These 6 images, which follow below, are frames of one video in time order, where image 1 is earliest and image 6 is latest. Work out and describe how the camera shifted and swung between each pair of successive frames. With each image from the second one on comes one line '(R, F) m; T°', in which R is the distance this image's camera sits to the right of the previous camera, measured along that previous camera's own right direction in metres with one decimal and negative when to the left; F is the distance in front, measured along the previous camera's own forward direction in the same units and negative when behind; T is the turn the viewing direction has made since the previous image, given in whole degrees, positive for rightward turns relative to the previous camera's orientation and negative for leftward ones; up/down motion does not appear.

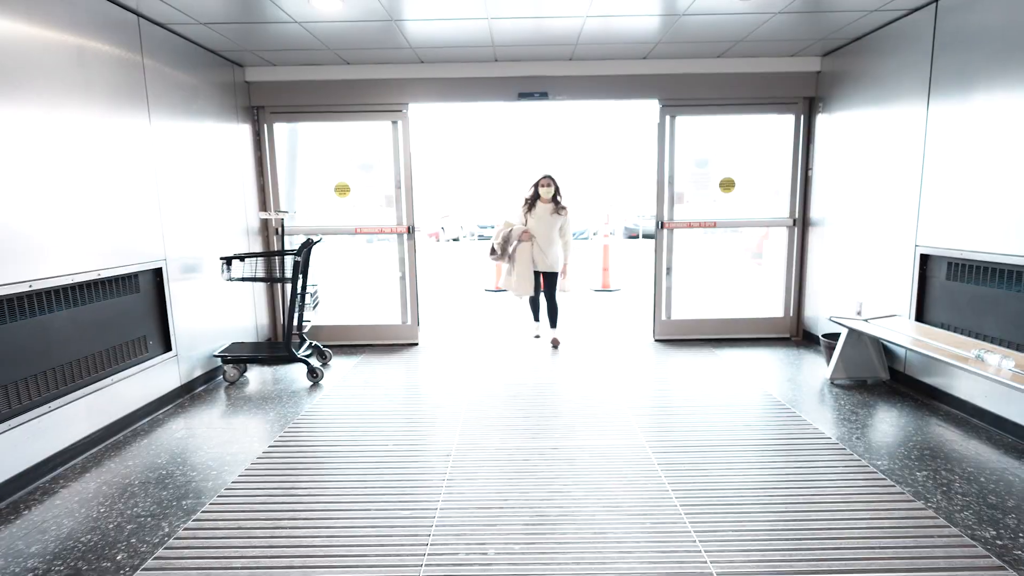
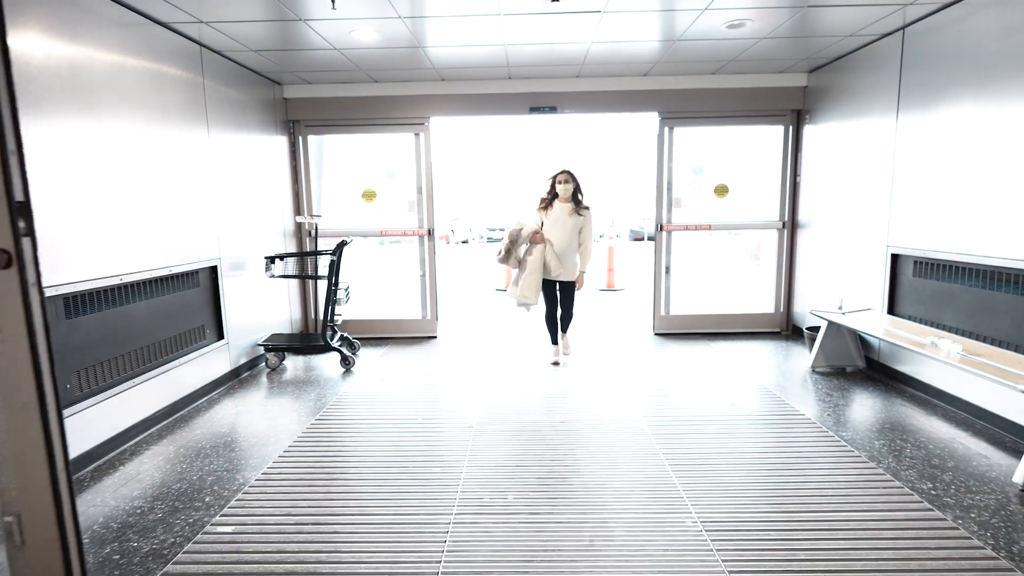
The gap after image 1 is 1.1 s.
(0.0, -0.4) m; -1°
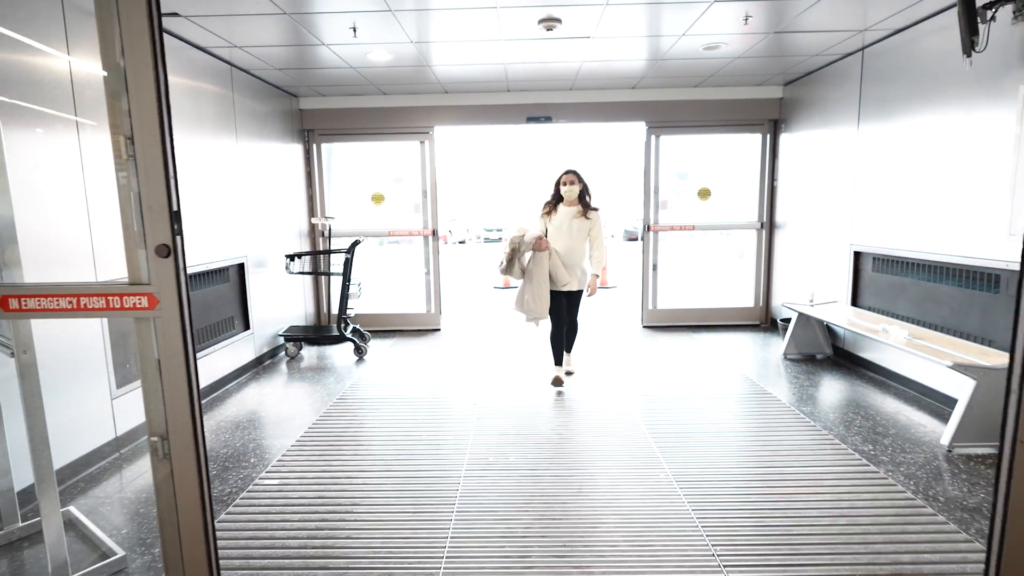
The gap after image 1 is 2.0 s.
(0.0, -0.4) m; 0°
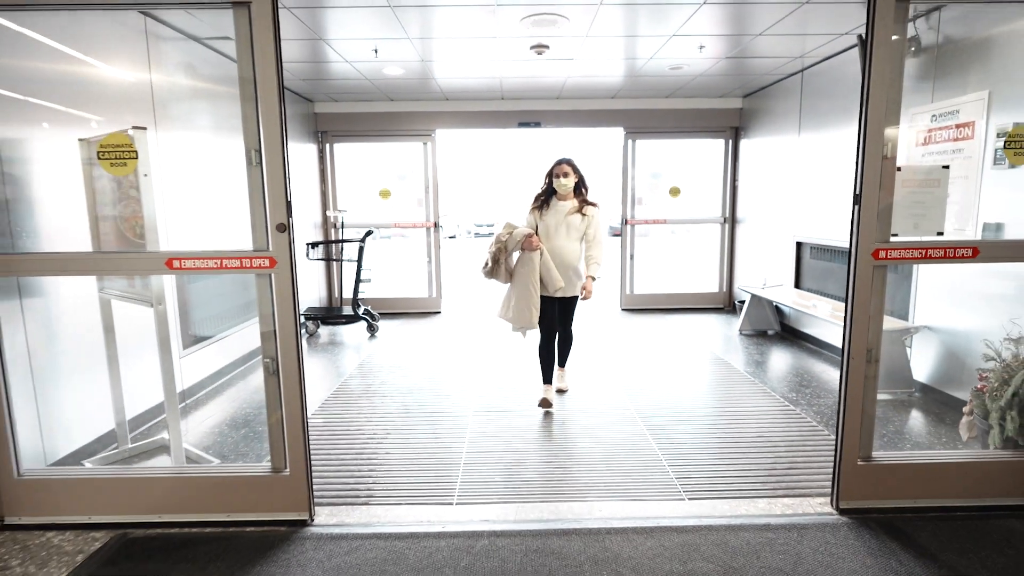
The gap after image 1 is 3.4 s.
(-0.1, -0.7) m; +1°
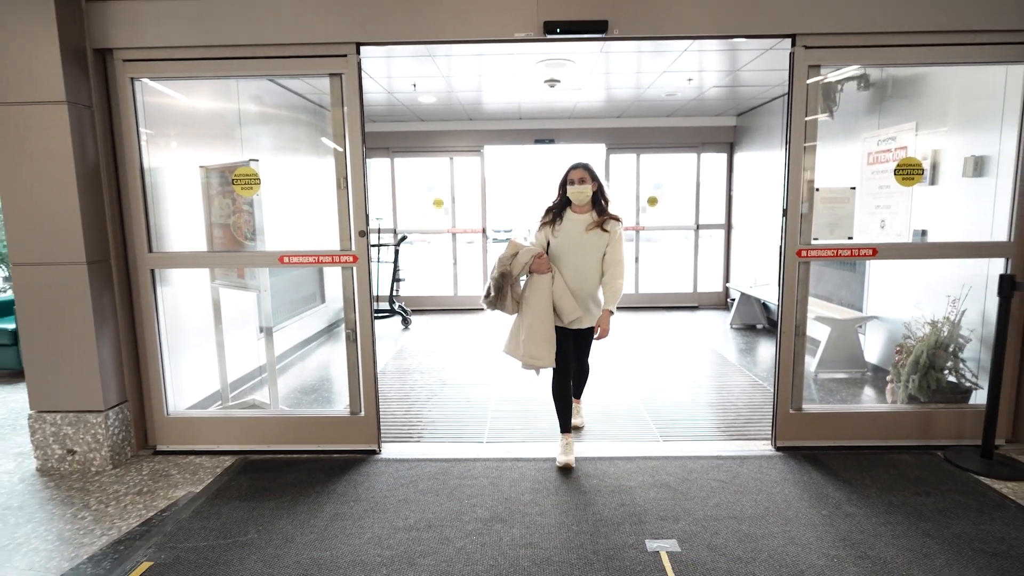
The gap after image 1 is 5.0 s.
(0.0, -0.8) m; -2°
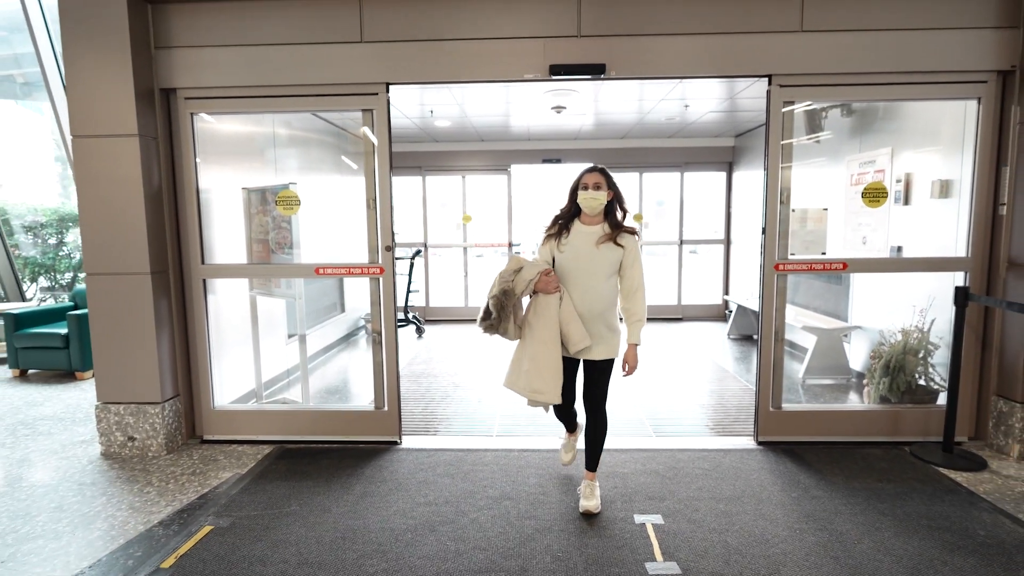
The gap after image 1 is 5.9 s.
(0.0, -0.4) m; -1°
